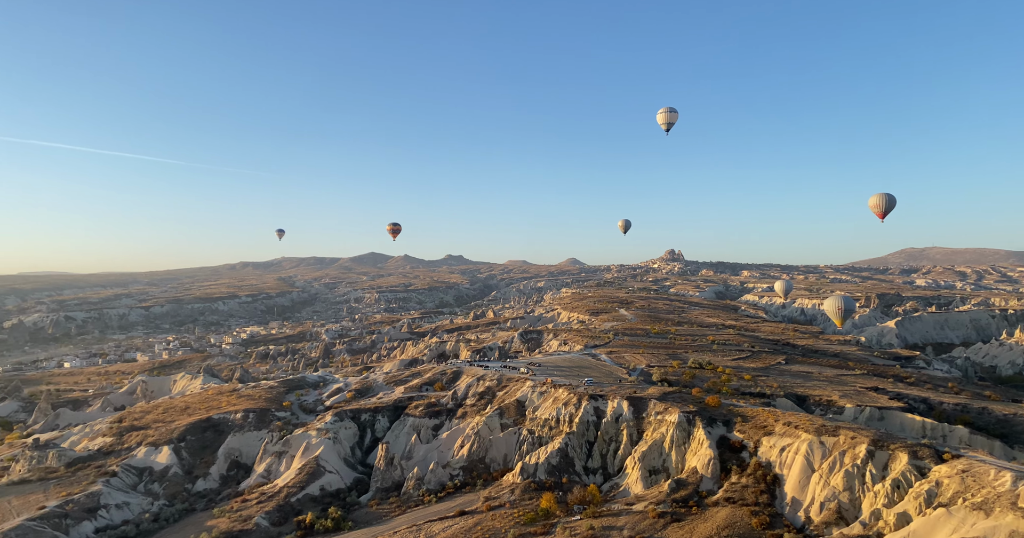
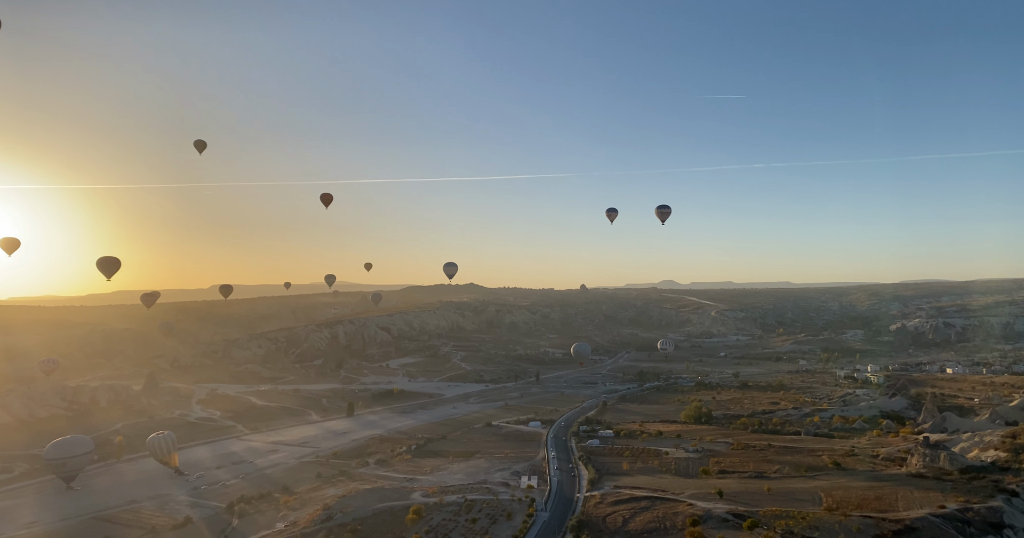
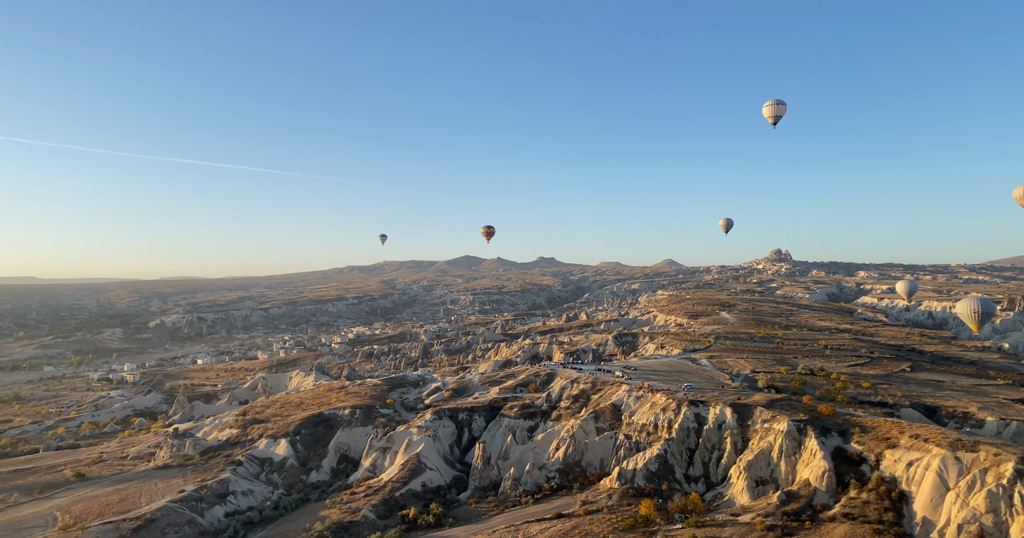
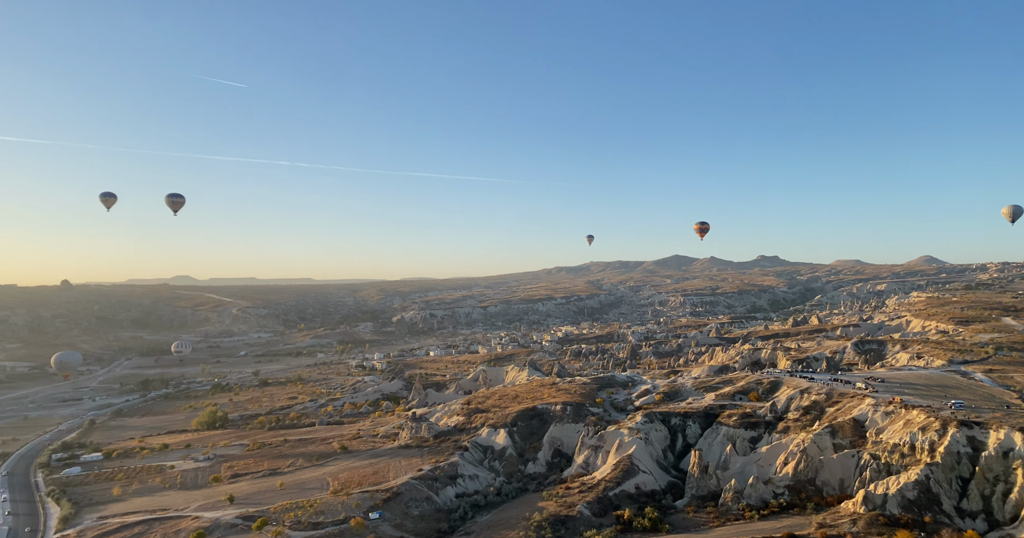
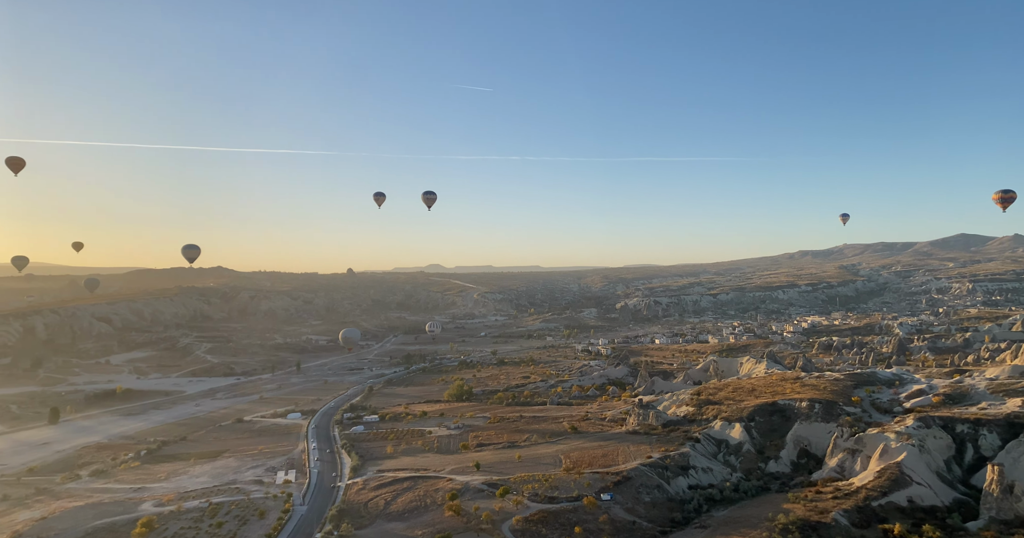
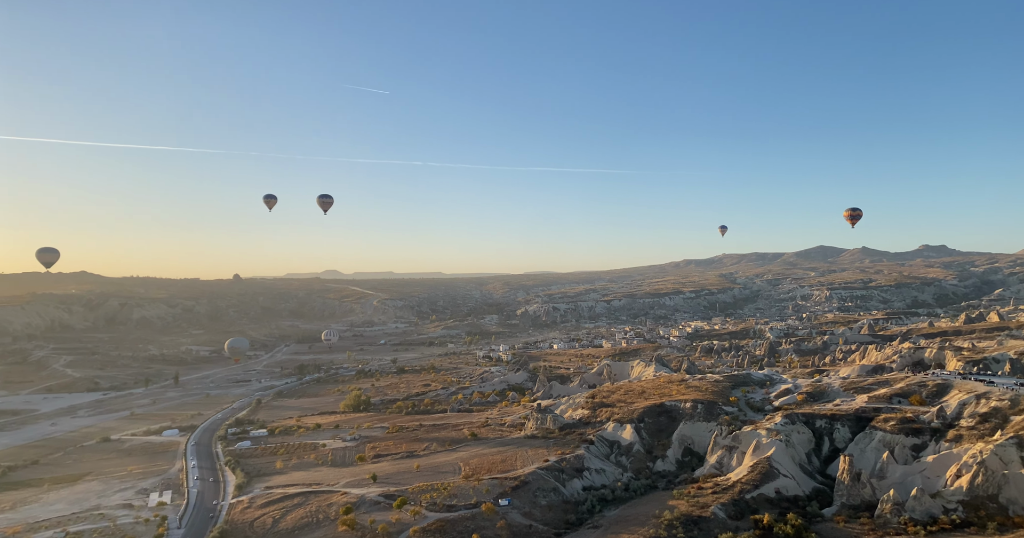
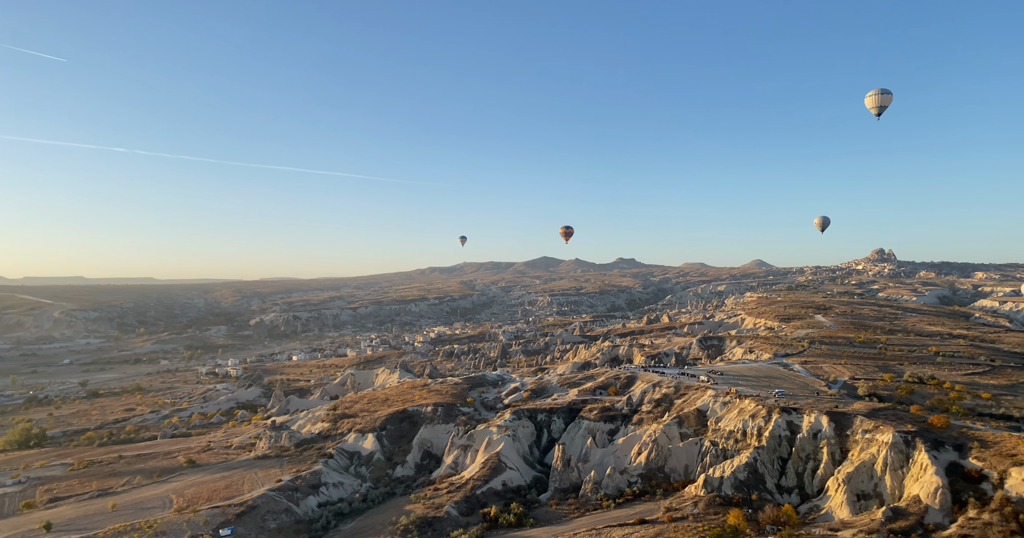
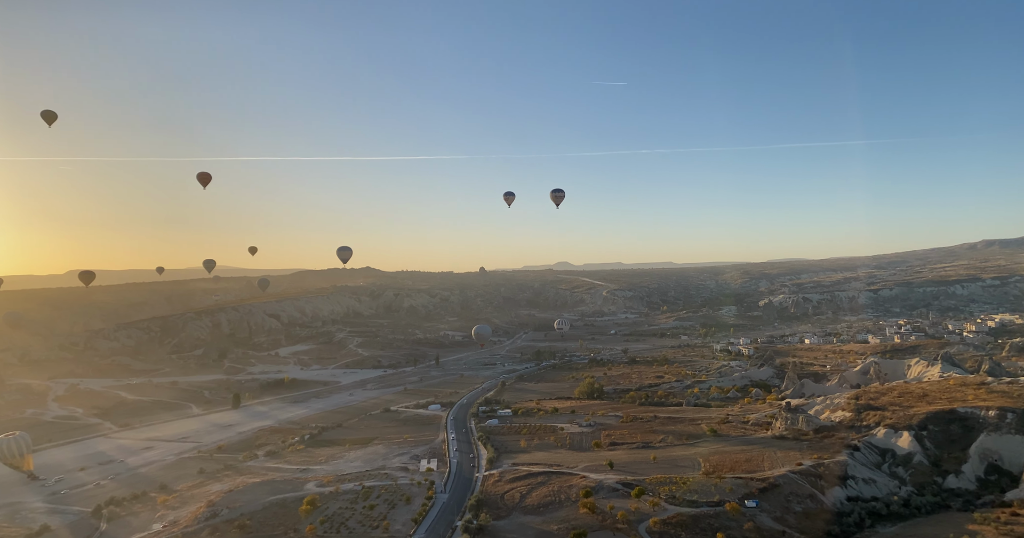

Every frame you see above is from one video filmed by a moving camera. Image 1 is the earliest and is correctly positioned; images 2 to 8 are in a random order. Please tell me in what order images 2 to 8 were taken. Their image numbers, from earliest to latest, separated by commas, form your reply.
3, 7, 4, 6, 5, 8, 2
